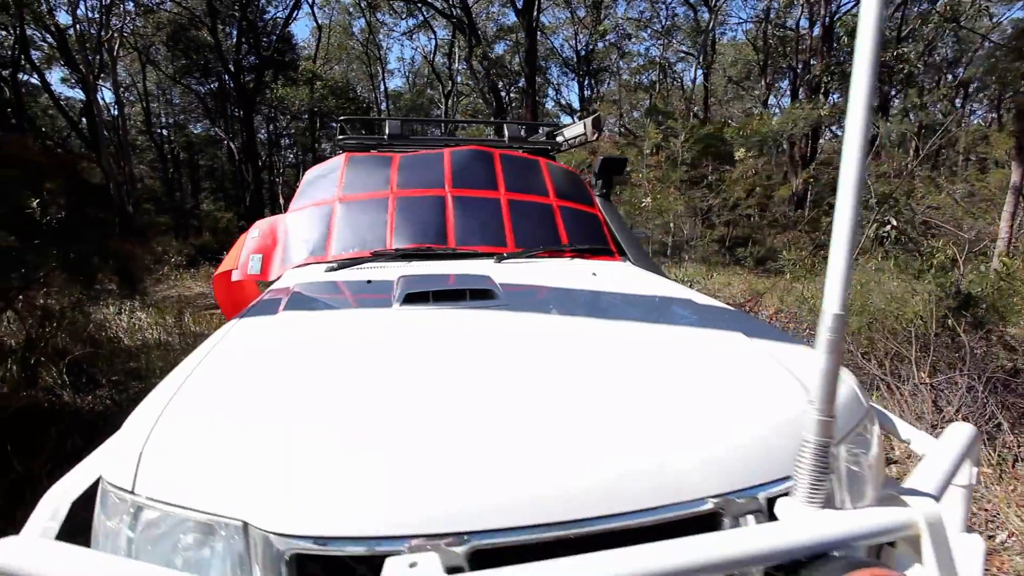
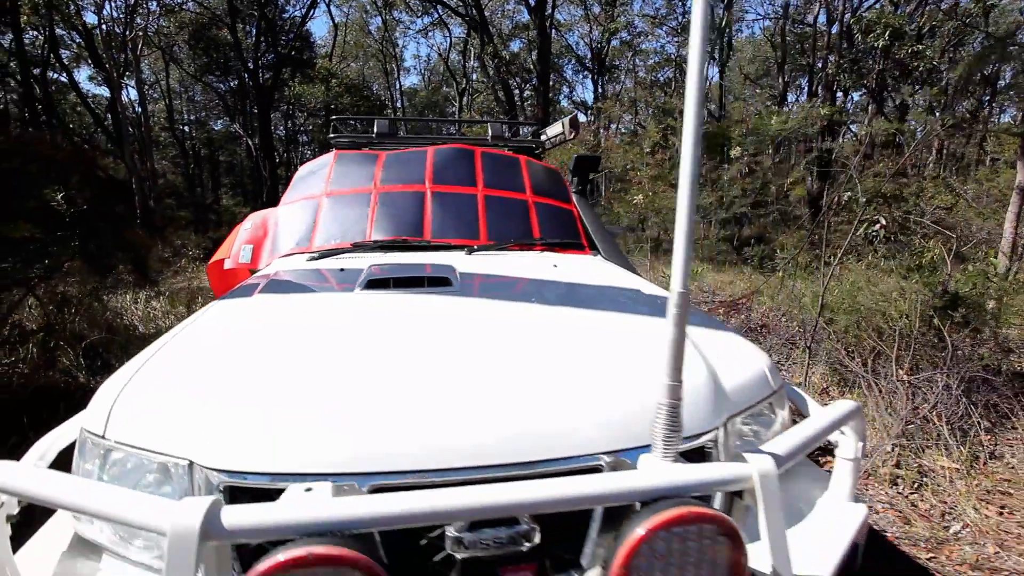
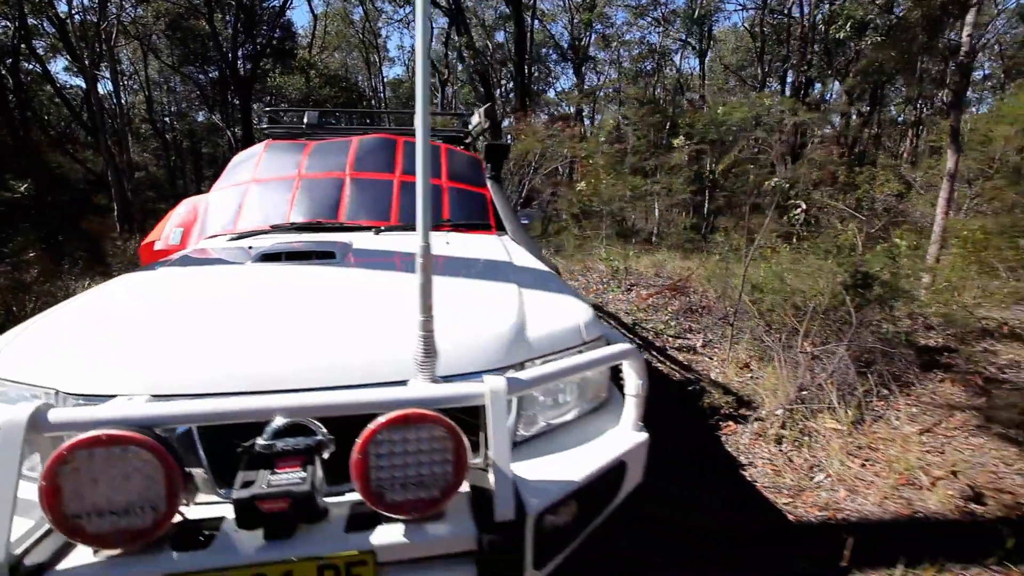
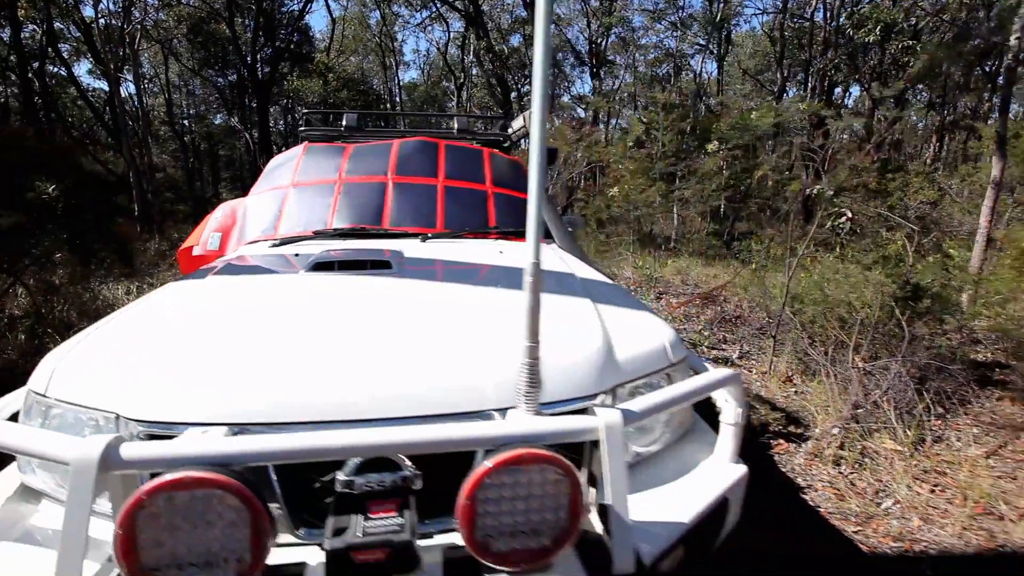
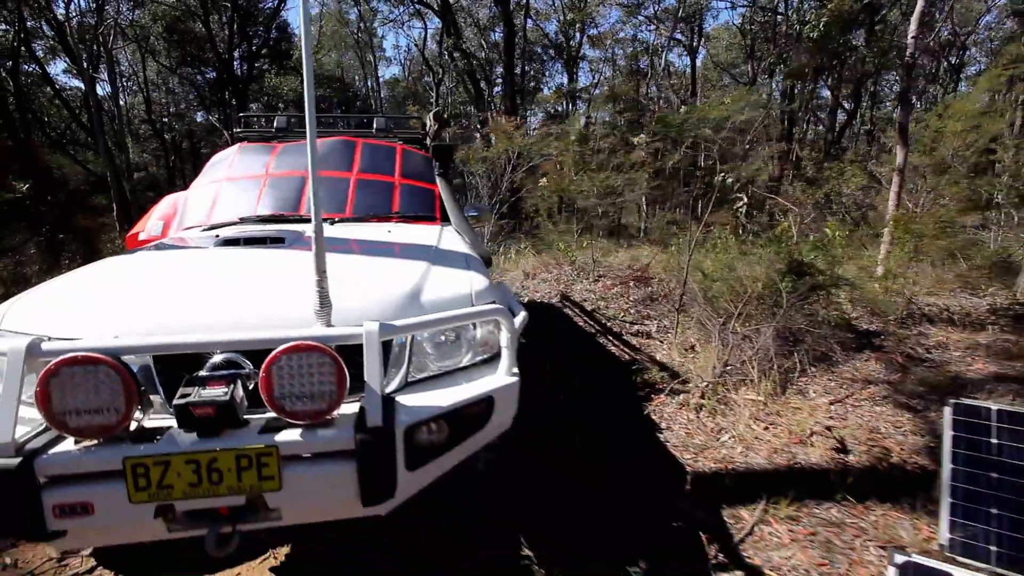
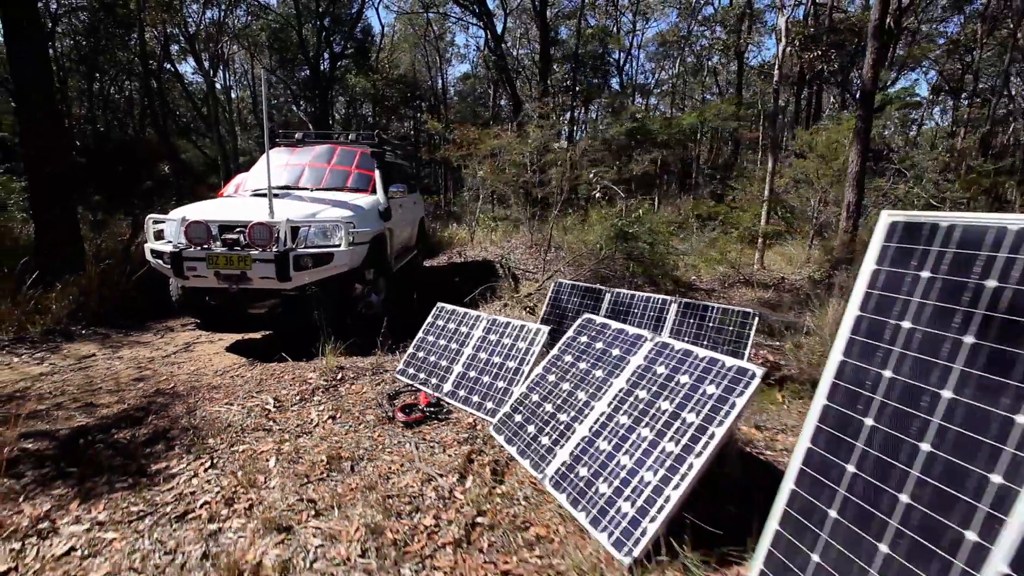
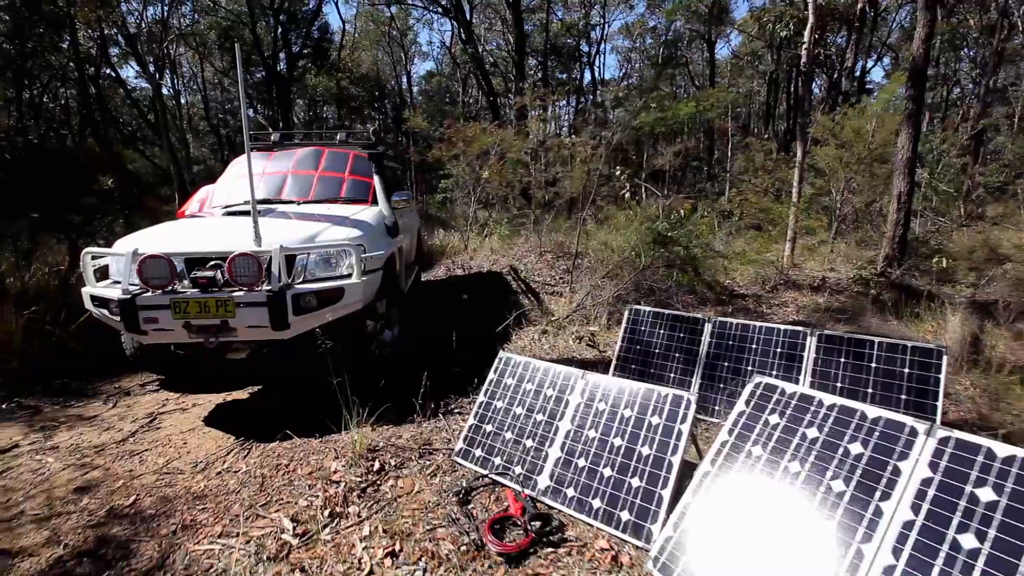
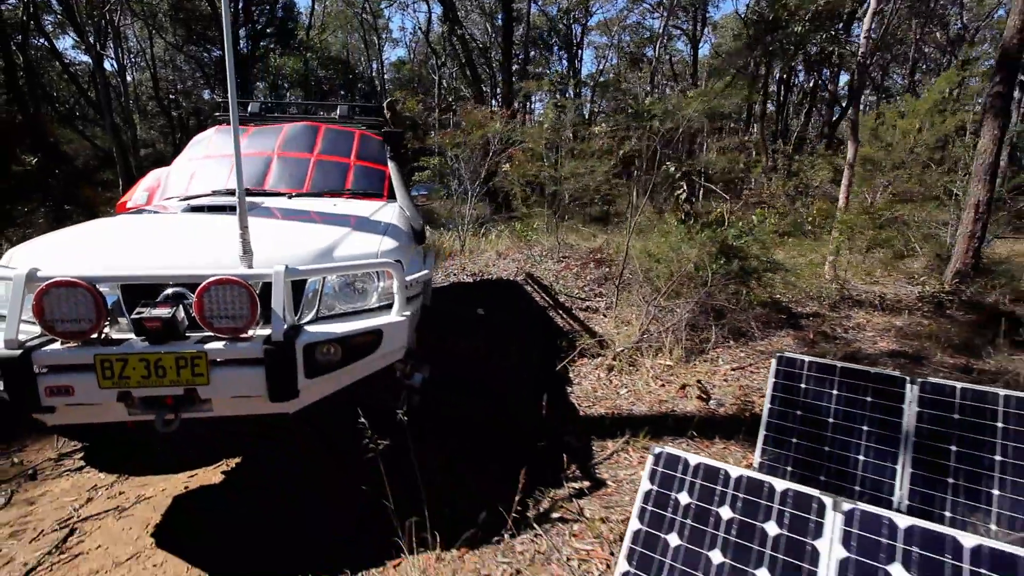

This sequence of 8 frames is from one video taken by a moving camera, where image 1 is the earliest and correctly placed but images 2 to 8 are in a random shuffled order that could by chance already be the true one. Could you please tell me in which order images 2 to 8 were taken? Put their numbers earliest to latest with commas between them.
2, 4, 3, 5, 8, 7, 6
